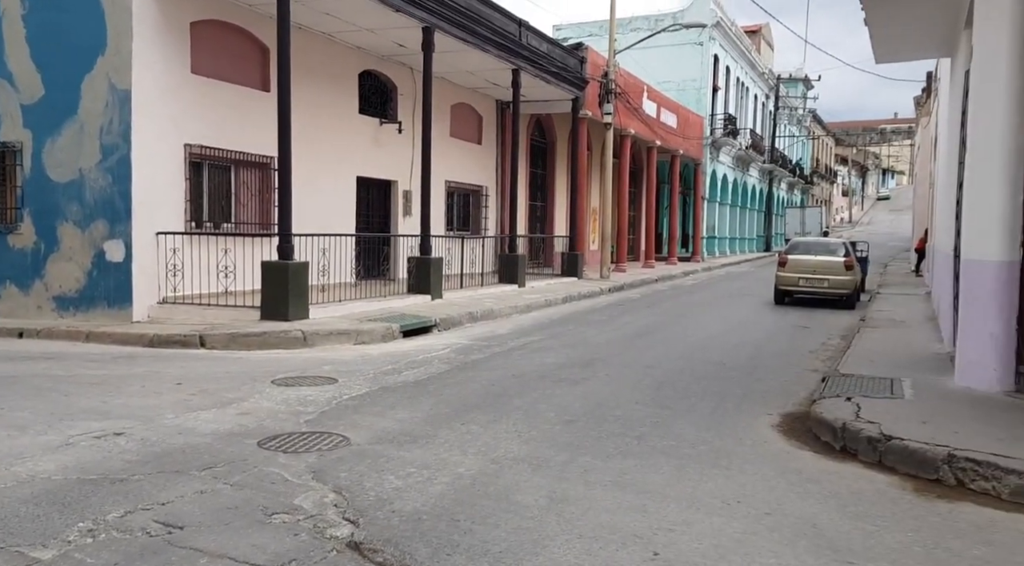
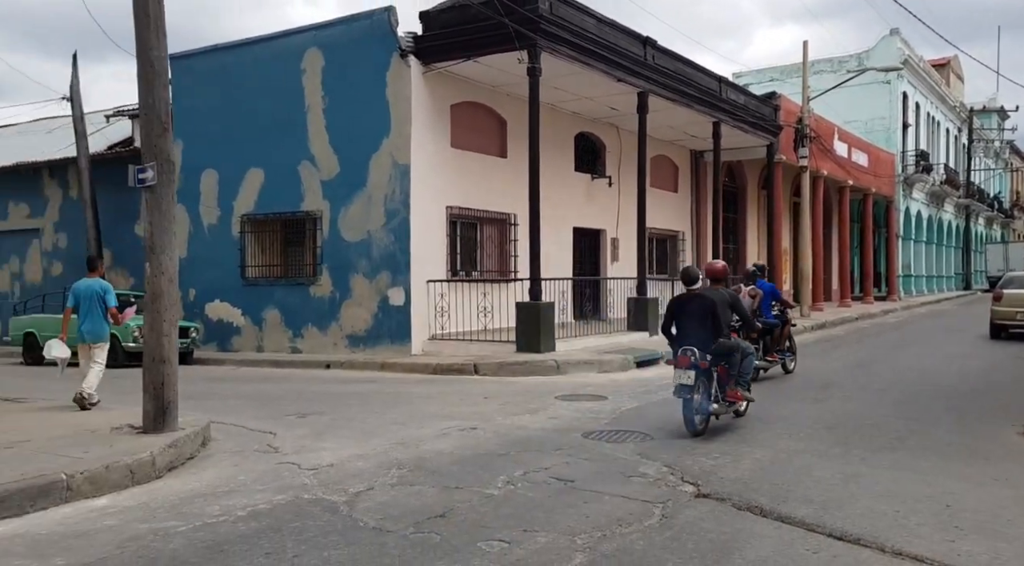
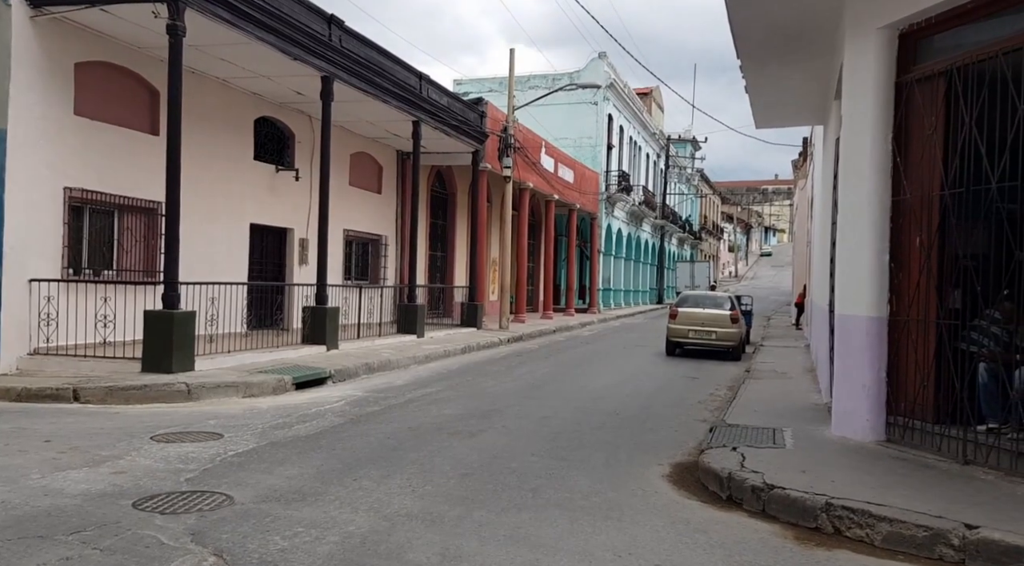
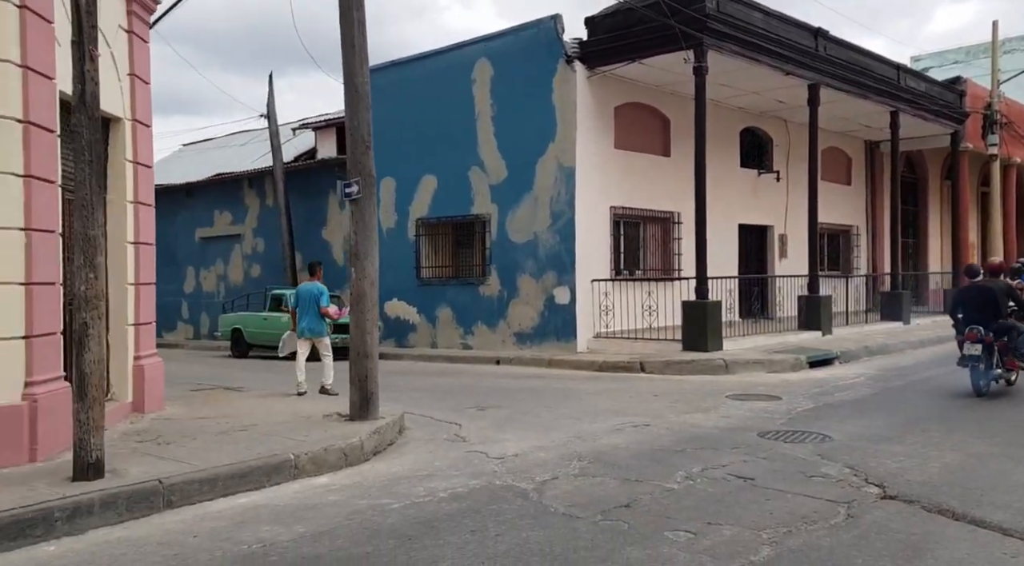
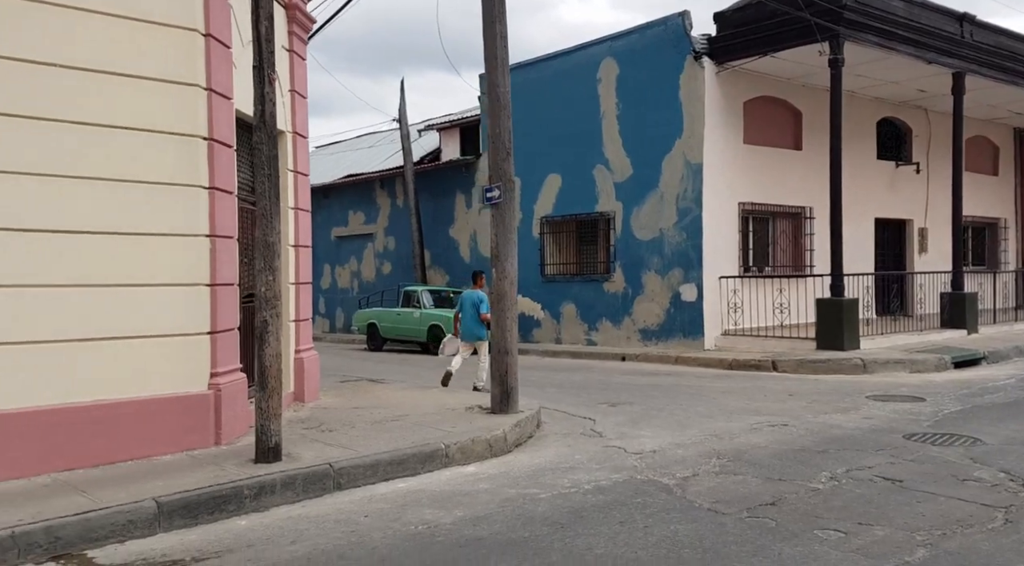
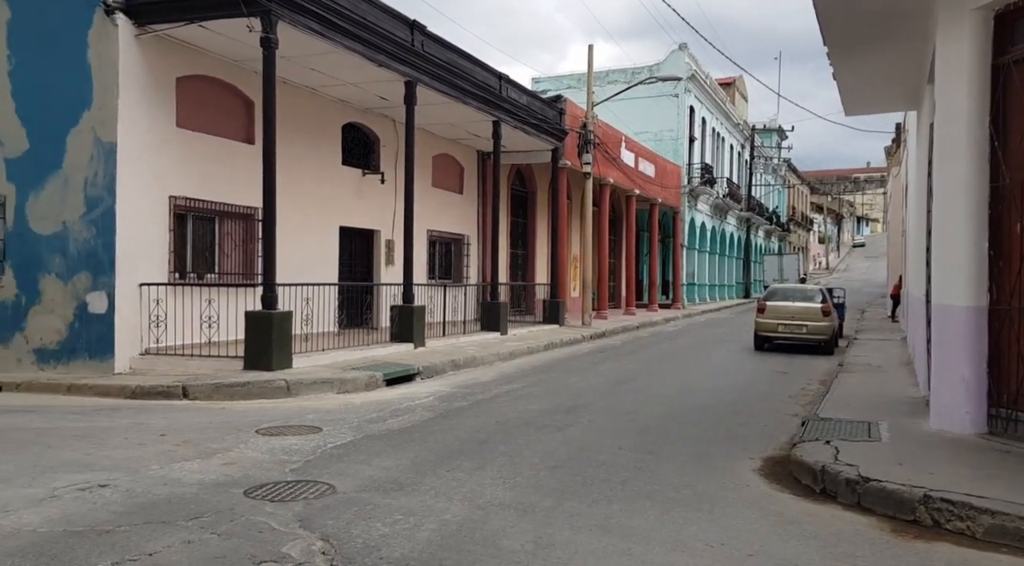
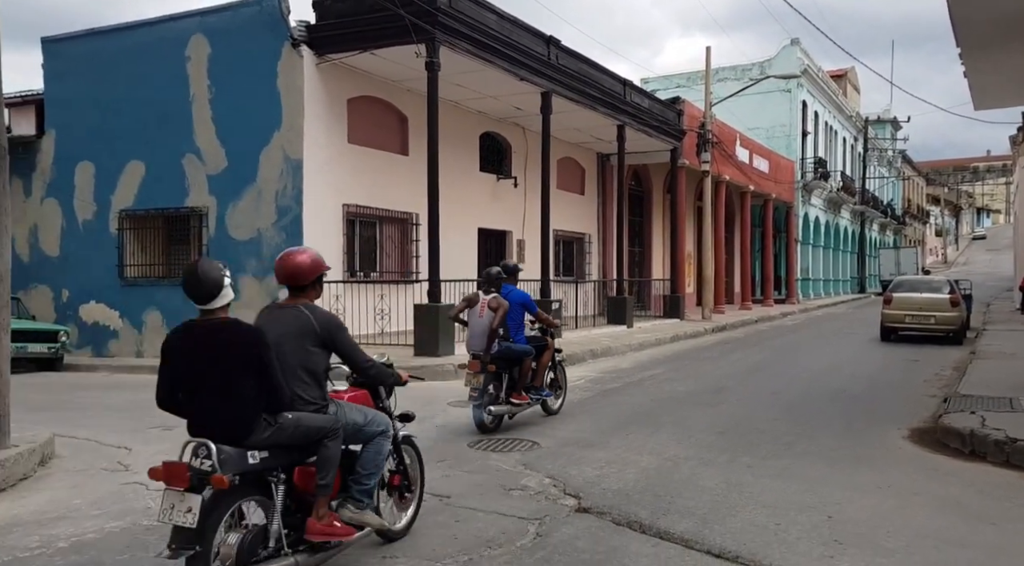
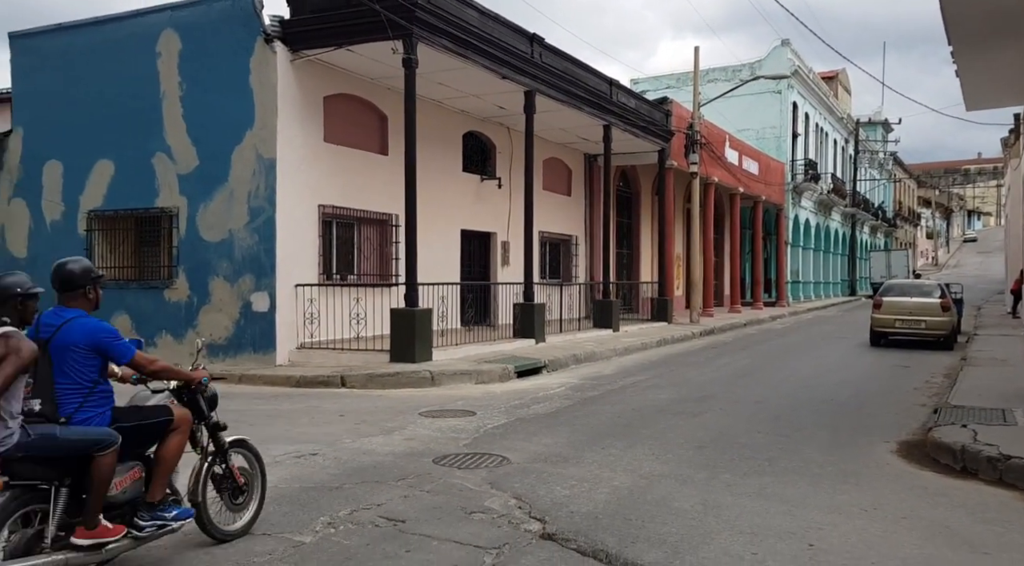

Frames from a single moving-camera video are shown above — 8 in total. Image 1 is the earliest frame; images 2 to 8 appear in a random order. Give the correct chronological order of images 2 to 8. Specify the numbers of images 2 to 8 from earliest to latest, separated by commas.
3, 6, 8, 7, 2, 4, 5
